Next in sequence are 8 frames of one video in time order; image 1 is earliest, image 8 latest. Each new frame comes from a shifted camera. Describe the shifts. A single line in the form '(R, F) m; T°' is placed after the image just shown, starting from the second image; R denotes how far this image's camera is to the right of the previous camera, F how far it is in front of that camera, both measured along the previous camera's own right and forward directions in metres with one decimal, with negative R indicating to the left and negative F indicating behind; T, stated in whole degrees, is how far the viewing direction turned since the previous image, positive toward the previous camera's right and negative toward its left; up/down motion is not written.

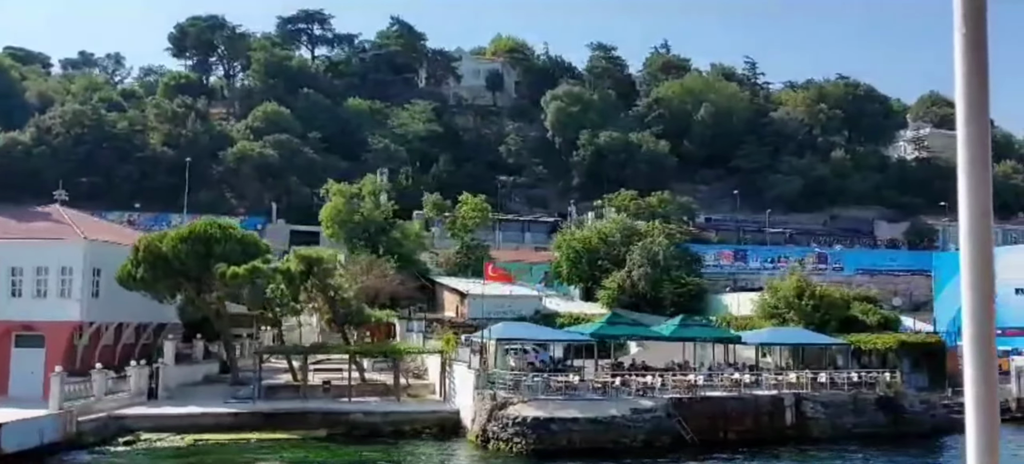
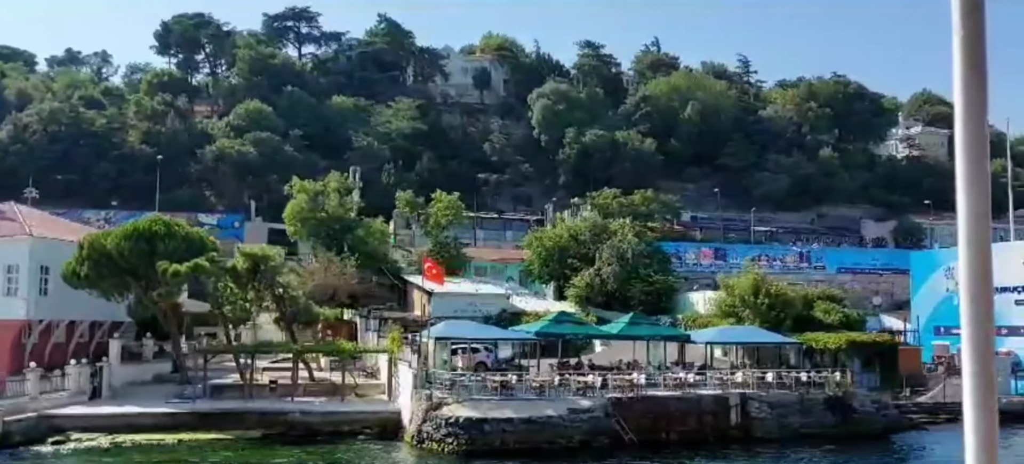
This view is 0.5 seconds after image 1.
(+1.6, +0.3) m; 0°
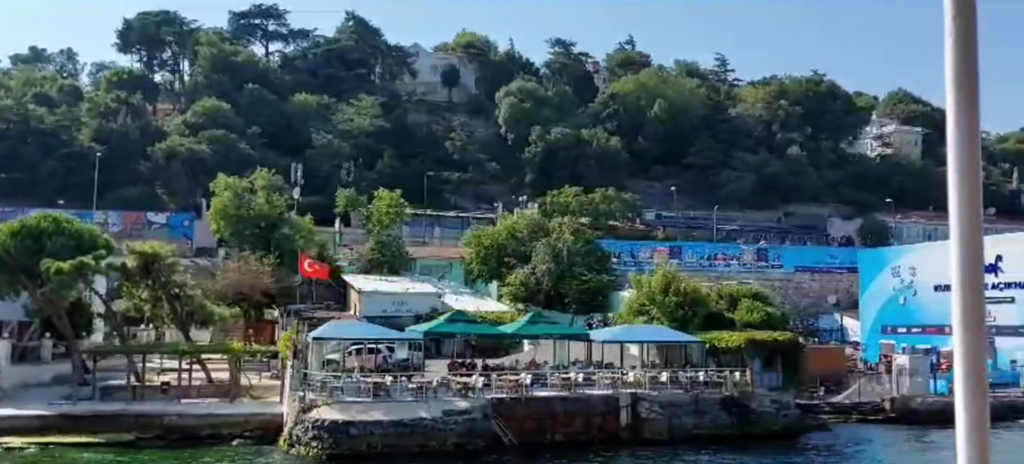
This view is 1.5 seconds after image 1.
(+2.8, +0.6) m; 0°
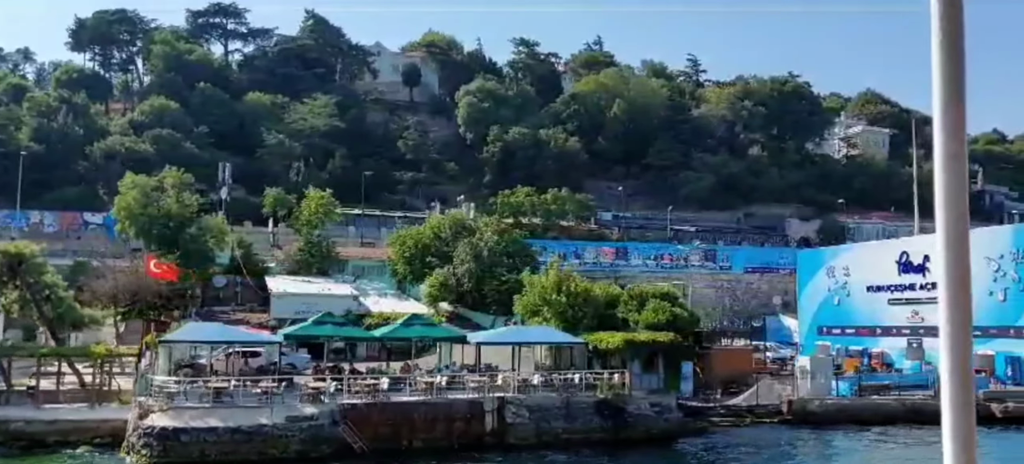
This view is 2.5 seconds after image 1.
(+3.2, +0.7) m; +1°
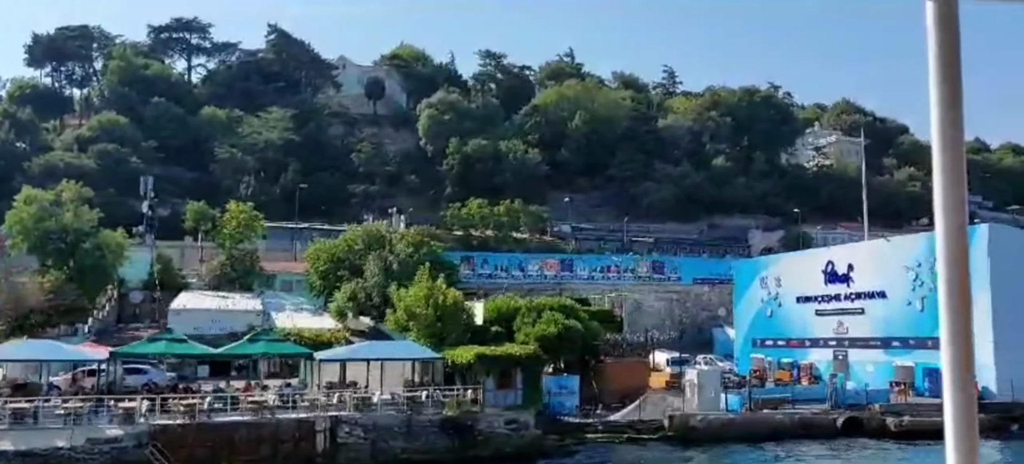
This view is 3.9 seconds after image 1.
(+4.0, +0.9) m; 0°
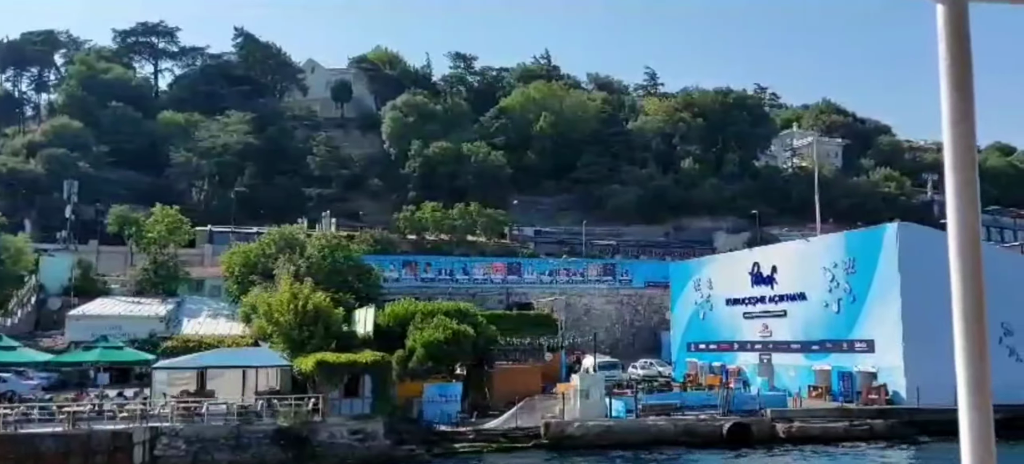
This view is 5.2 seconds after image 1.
(+4.0, +0.9) m; 0°
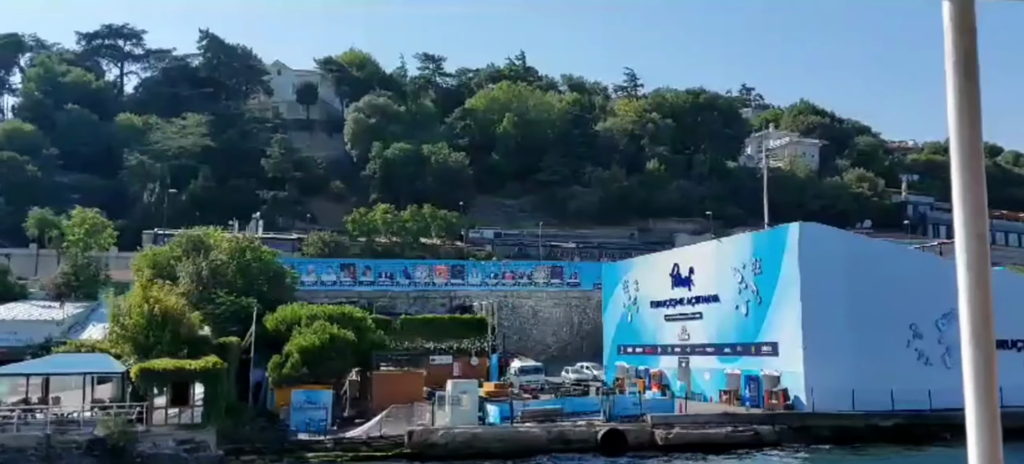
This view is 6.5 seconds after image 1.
(+4.0, +0.8) m; 0°
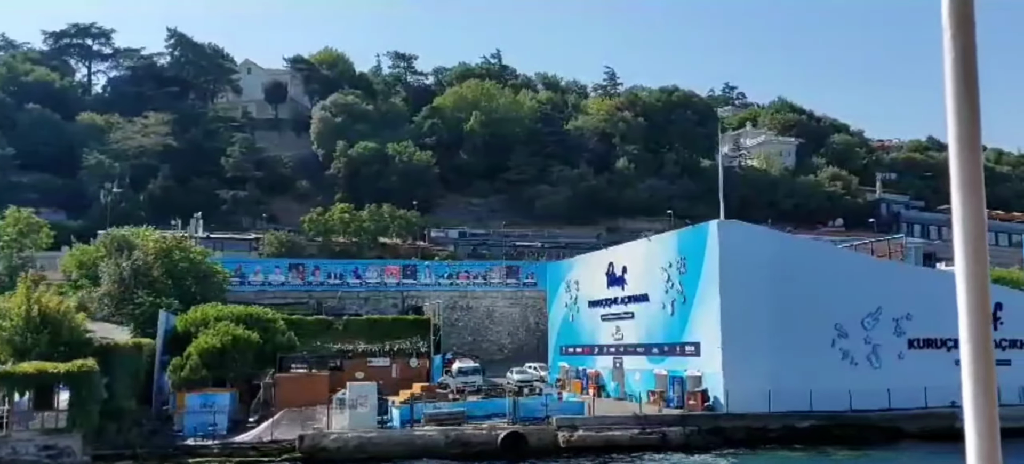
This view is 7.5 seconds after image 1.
(+2.8, +0.6) m; 0°
